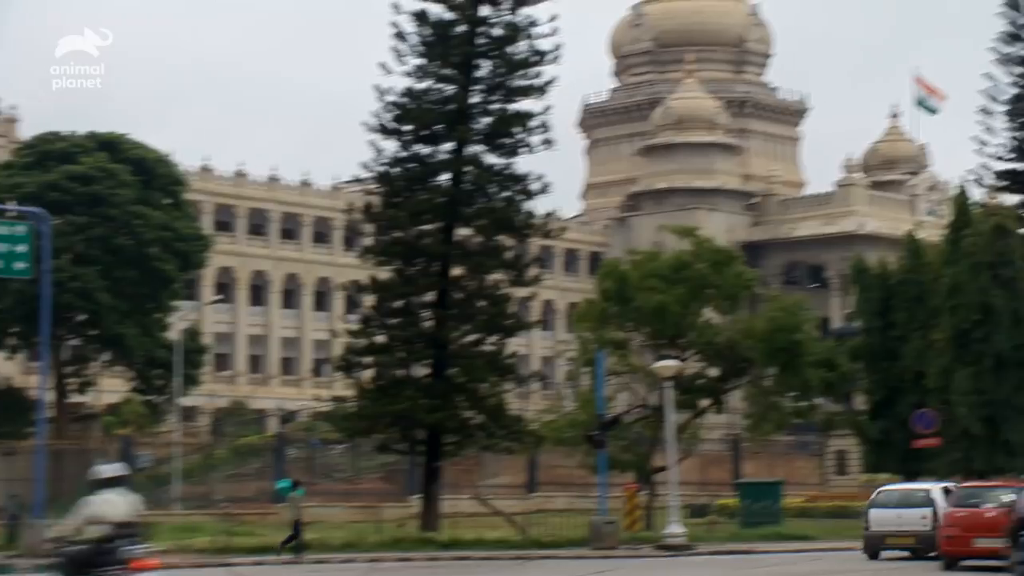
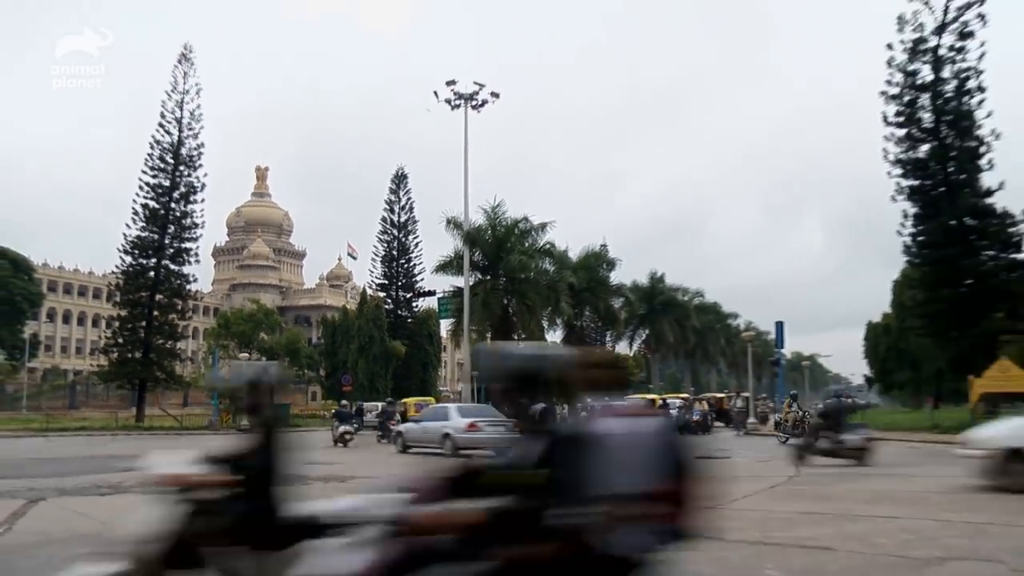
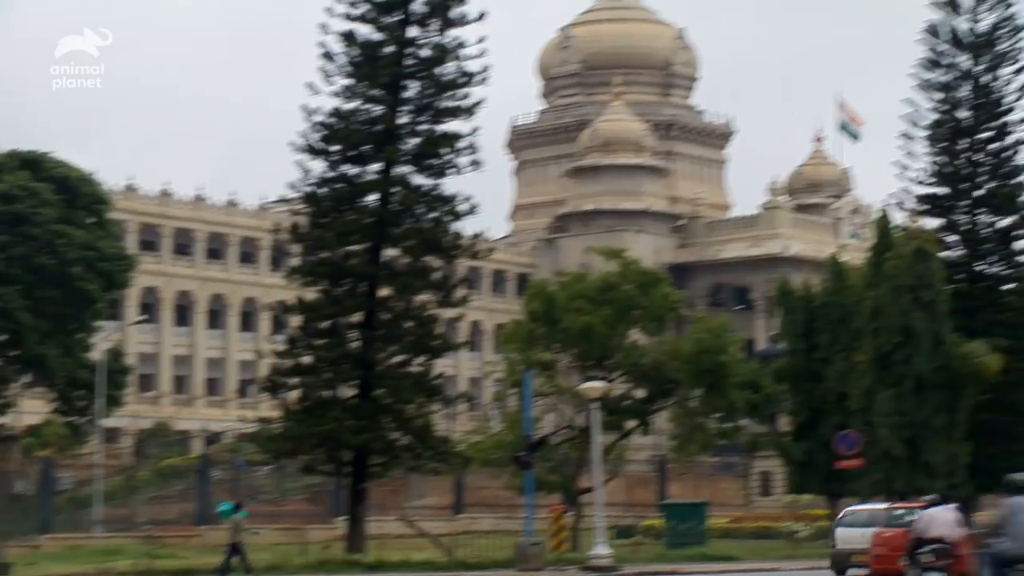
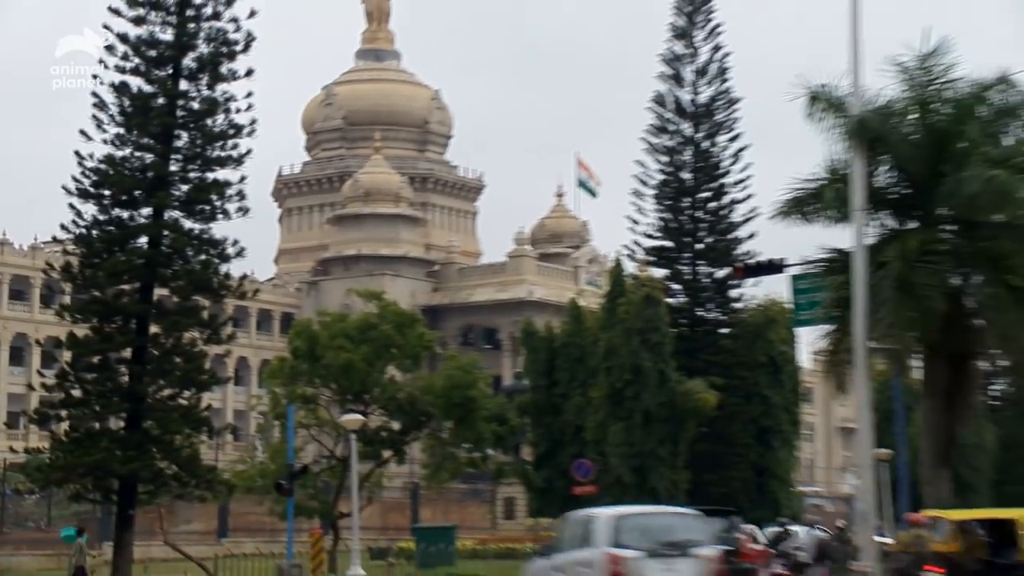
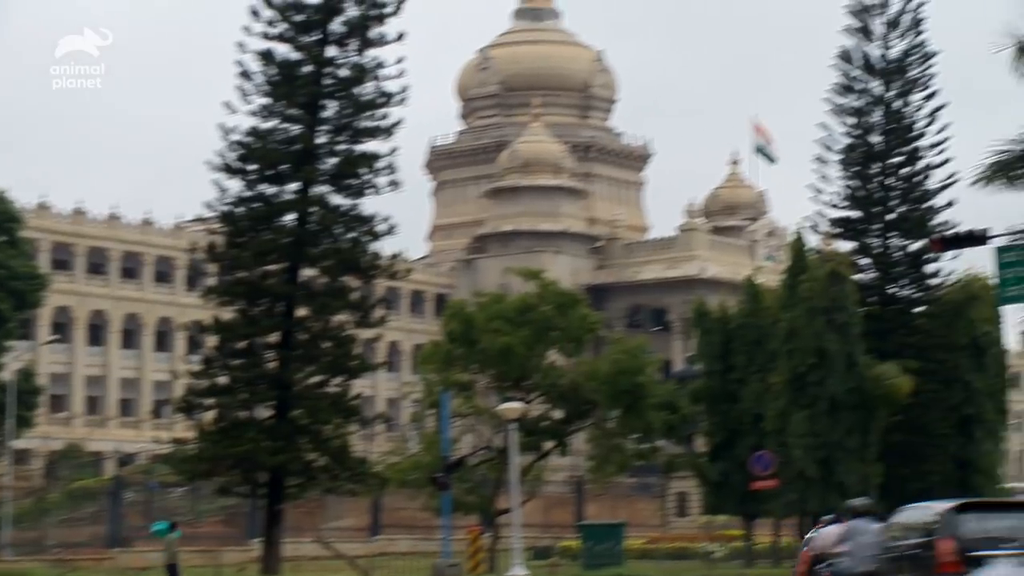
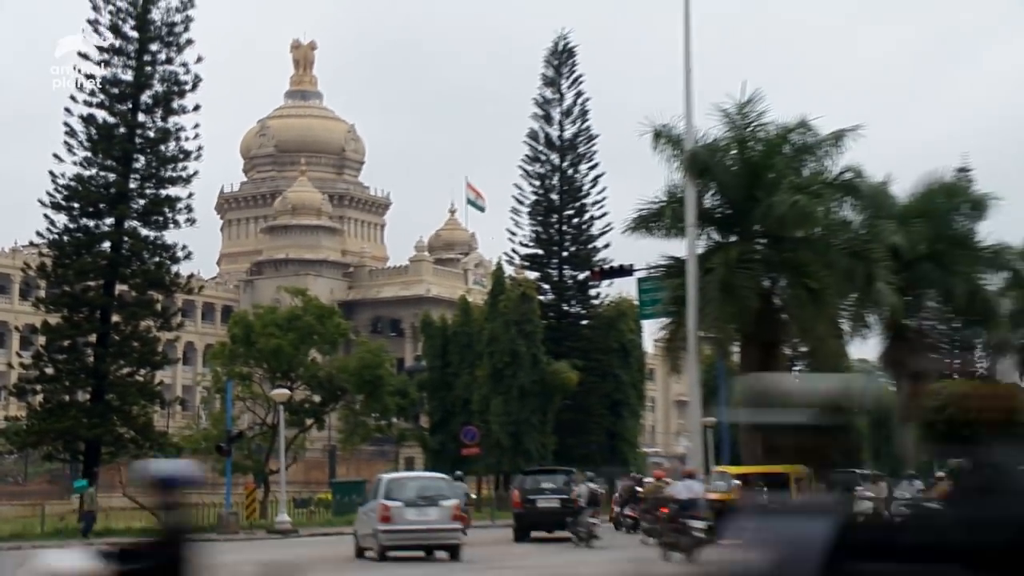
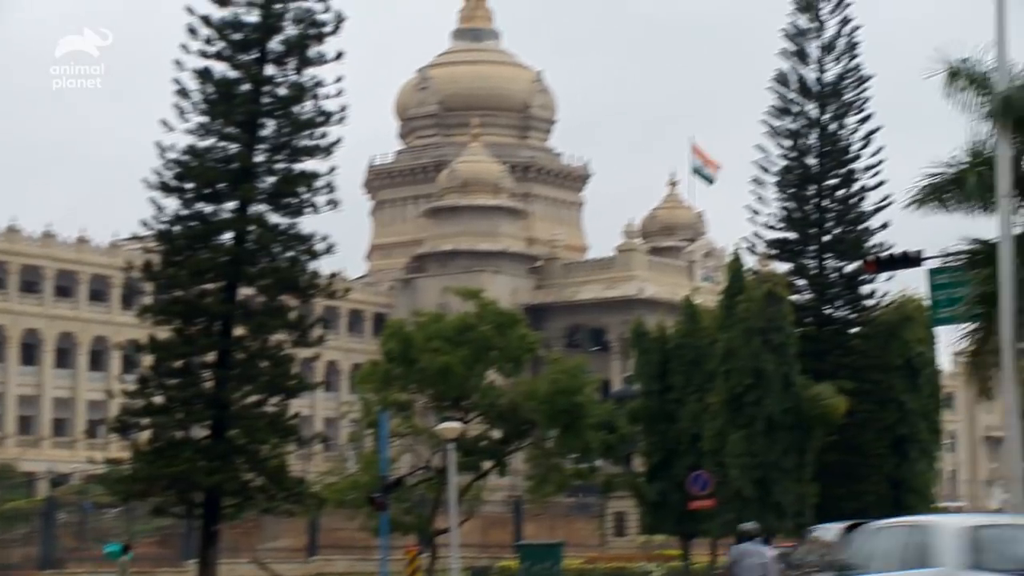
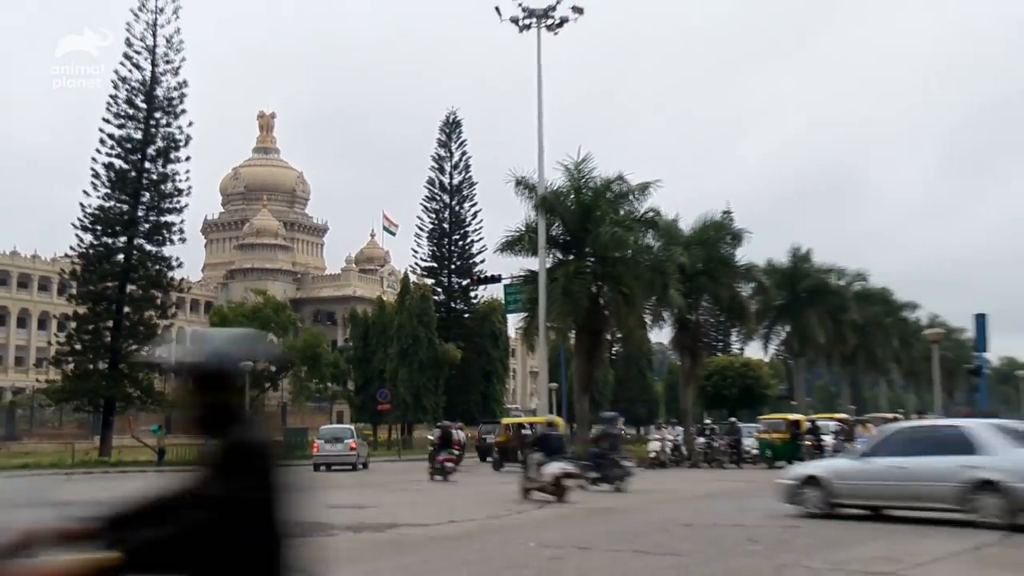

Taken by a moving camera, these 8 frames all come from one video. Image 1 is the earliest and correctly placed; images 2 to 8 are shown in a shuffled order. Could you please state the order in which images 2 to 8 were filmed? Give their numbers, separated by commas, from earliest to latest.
3, 5, 7, 4, 6, 8, 2
